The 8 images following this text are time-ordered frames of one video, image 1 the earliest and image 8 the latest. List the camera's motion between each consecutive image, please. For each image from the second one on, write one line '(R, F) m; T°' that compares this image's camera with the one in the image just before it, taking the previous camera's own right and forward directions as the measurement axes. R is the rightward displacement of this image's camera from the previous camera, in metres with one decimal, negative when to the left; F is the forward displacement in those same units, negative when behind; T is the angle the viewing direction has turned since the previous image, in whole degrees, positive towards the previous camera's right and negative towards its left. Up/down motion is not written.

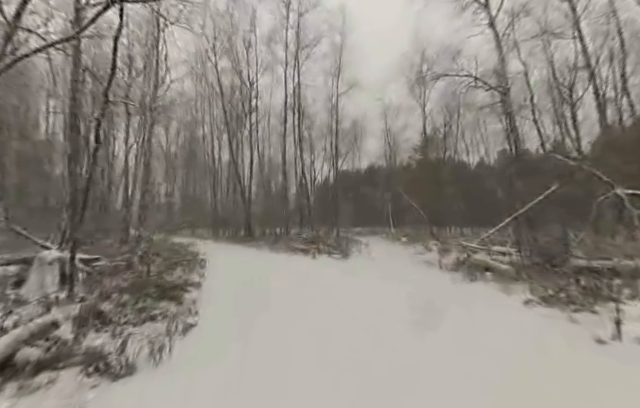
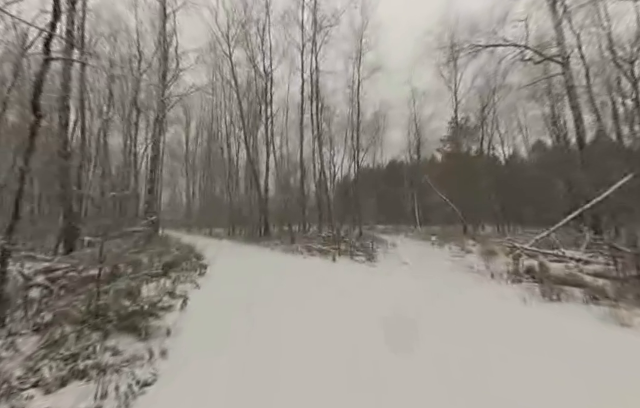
(-0.1, +1.9) m; -4°
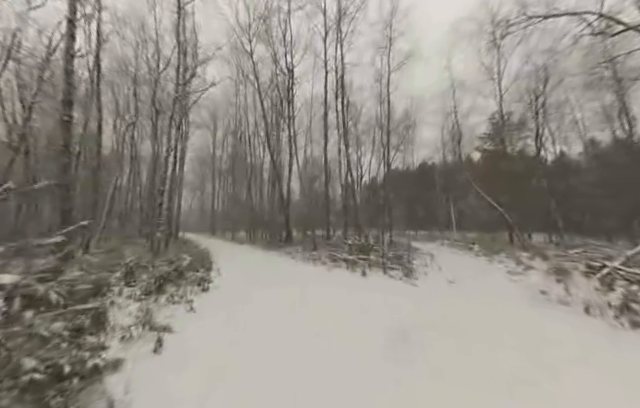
(-0.1, +1.8) m; -5°
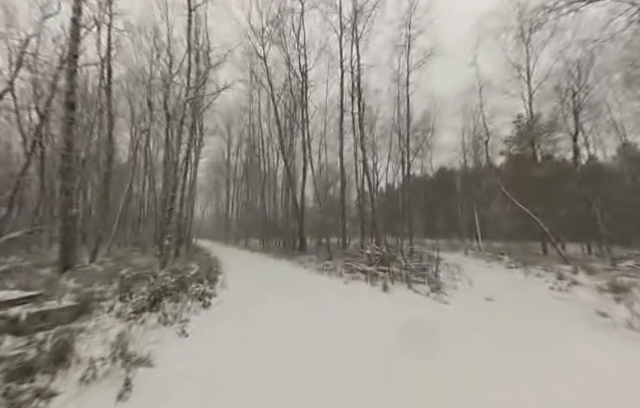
(0.0, +1.0) m; -3°
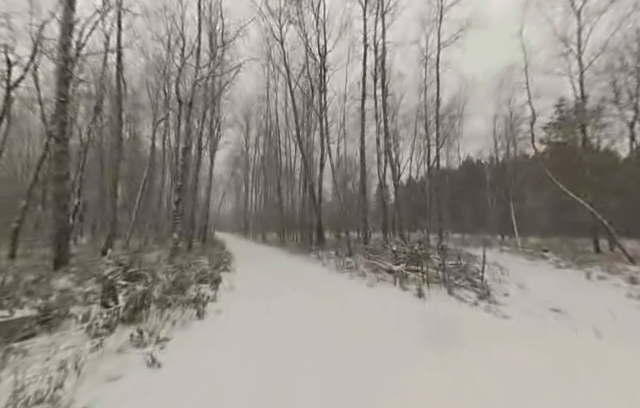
(-0.1, +1.4) m; -4°
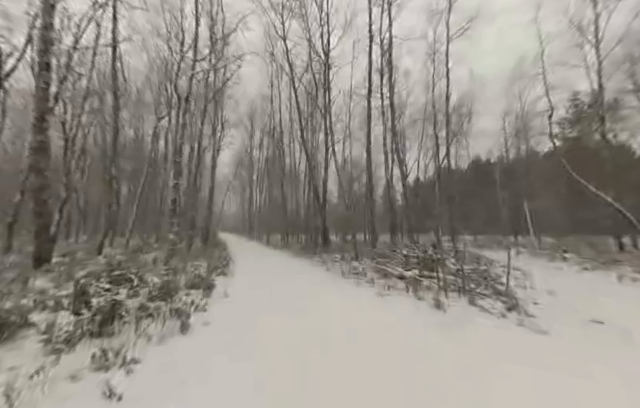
(+0.1, +0.9) m; -1°
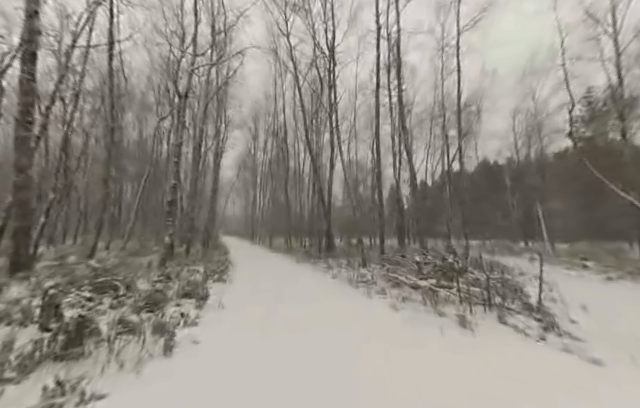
(-0.1, +0.8) m; -1°
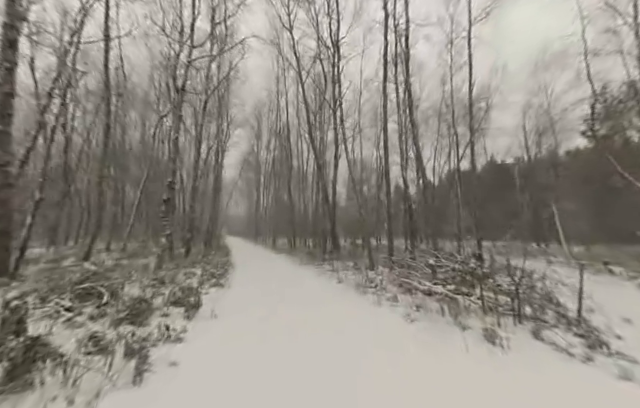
(0.0, +0.7) m; -1°
